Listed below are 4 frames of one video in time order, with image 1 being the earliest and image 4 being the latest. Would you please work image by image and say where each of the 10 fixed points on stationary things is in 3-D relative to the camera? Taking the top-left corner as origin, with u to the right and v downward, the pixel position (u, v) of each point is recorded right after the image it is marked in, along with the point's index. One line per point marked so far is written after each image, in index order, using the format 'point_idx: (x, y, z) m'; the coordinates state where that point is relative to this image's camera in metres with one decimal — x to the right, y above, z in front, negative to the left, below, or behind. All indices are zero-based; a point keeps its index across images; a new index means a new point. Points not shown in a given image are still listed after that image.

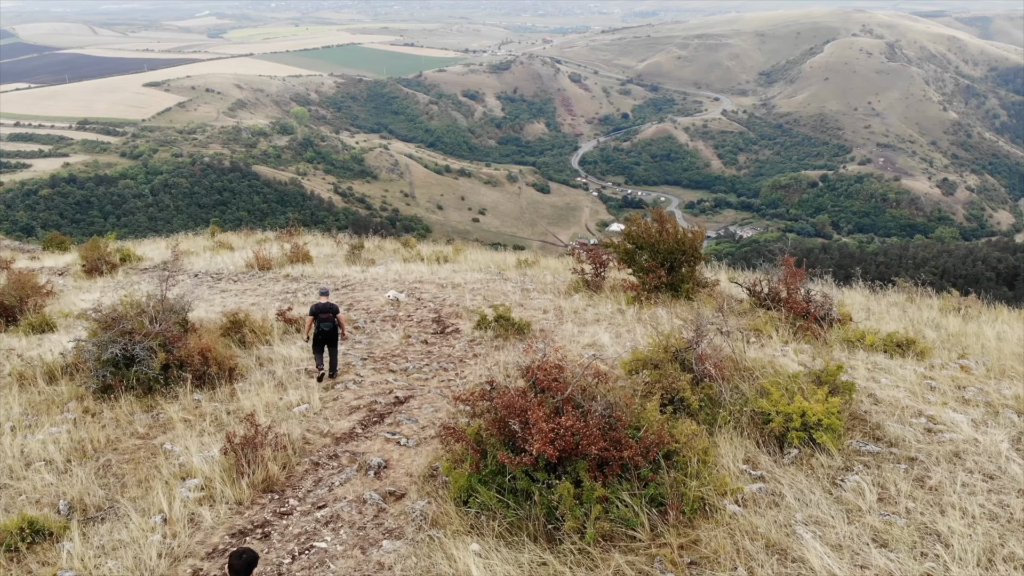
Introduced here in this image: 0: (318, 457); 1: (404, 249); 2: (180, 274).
0: (-1.5, -1.3, +4.1) m
1: (-2.5, +0.9, +12.8) m
2: (-7.0, +0.2, +11.4) m
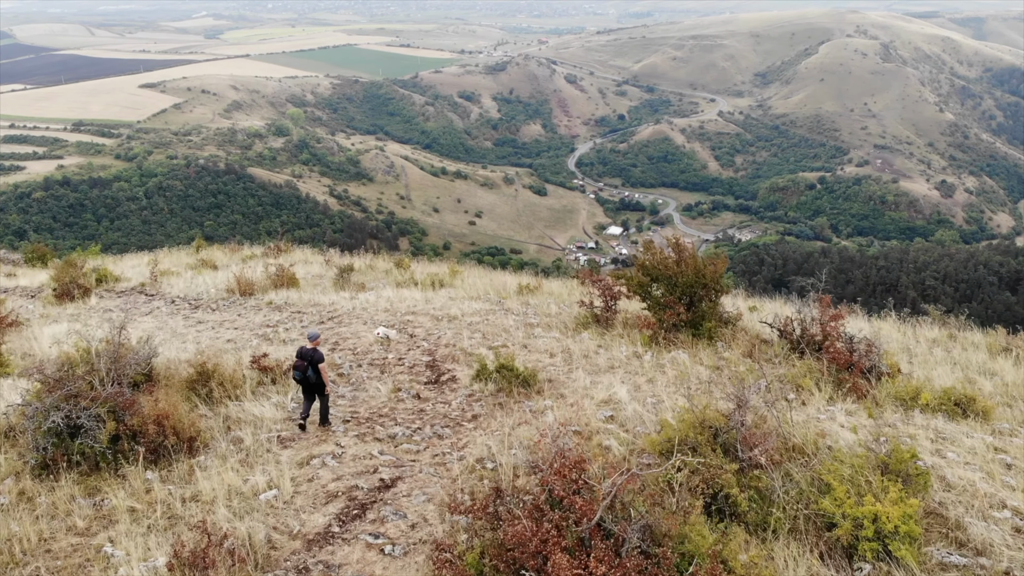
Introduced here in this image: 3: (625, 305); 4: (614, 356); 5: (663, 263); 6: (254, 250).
0: (-1.4, -1.7, +3.3) m
1: (-2.5, +0.4, +12.1) m
2: (-7.0, -0.3, +10.6) m
3: (+1.6, -0.2, +7.5) m
4: (+1.1, -0.8, +6.0) m
5: (+1.9, +0.3, +6.8) m
6: (-8.1, +1.2, +17.4) m
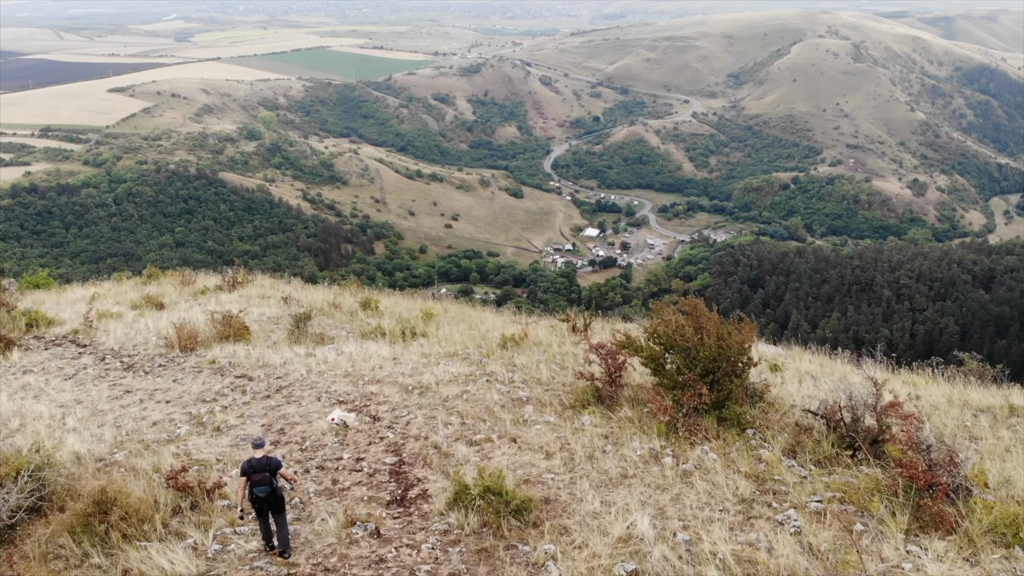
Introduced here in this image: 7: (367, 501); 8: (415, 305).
0: (-1.4, -2.5, +2.1) m
1: (-2.9, -0.4, +10.8) m
2: (-7.3, -1.3, +9.1) m
3: (+1.4, -1.0, +6.4) m
4: (+1.0, -1.5, +4.9) m
5: (+1.7, -0.4, +5.7) m
6: (-8.7, +0.2, +15.9) m
7: (-1.2, -1.8, +4.6) m
8: (-2.1, -0.4, +11.4) m
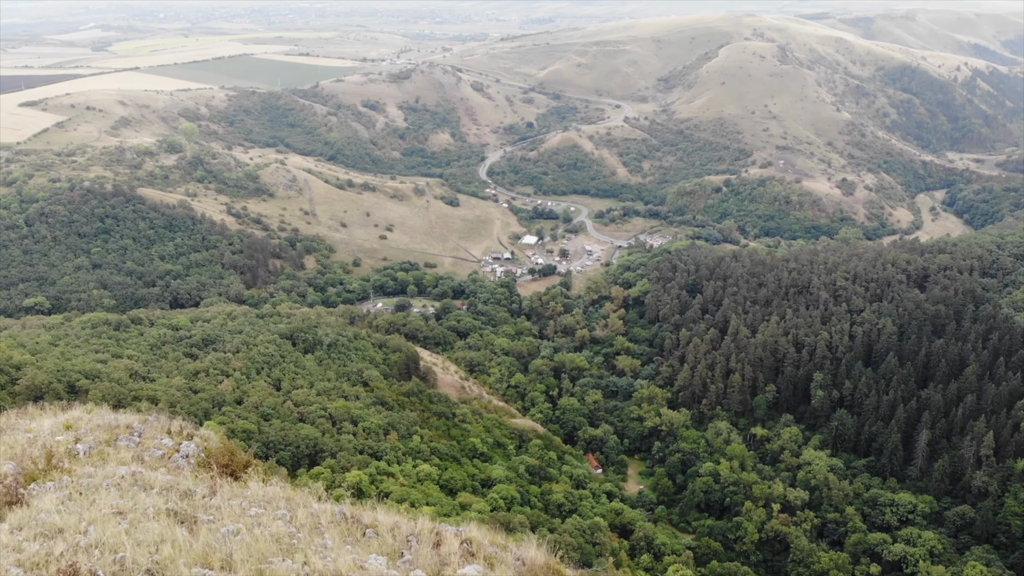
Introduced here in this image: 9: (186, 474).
0: (-1.1, -5.3, -2.6) m
1: (-3.6, -3.4, +5.9) m
2: (-7.7, -4.5, +3.8) m
3: (+1.1, -3.6, +1.9) m
4: (+0.9, -4.2, +0.4) m
5: (+1.5, -3.1, +1.3) m
6: (-10.0, -3.2, +10.3) m
7: (-1.2, -4.6, -0.1) m
8: (-2.9, -3.3, +6.5) m
9: (-6.2, -3.0, +9.3) m
